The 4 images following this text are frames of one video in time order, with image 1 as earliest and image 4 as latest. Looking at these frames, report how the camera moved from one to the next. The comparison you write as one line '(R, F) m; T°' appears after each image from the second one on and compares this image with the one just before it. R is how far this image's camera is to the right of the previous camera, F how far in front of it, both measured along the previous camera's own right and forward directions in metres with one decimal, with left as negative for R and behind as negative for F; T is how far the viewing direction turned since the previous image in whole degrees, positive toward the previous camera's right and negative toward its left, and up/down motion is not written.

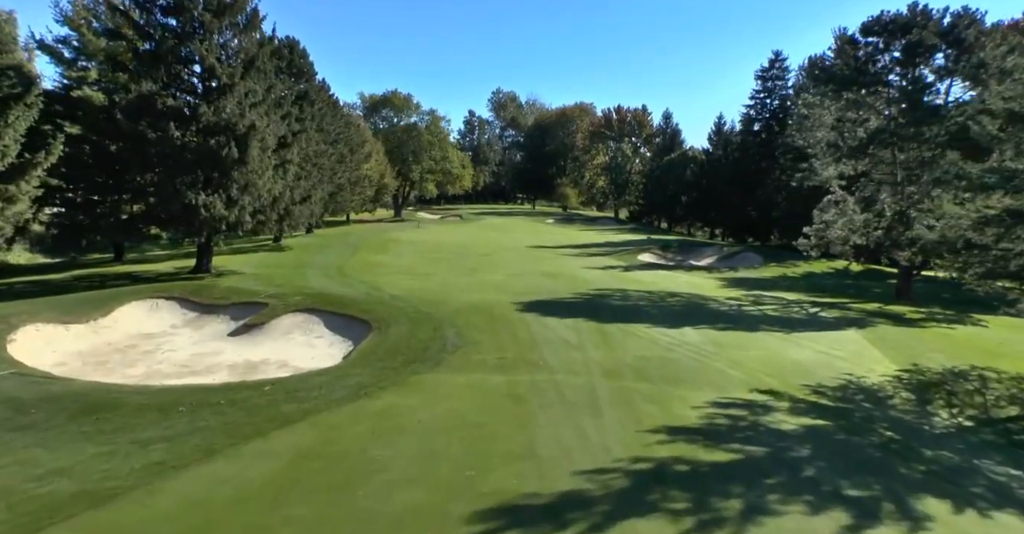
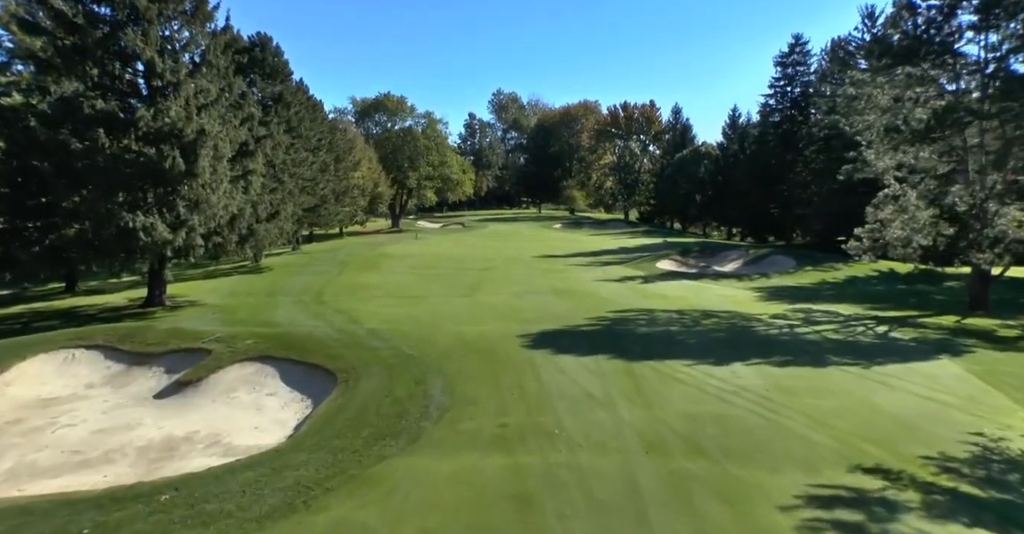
(+0.1, +3.6) m; -1°
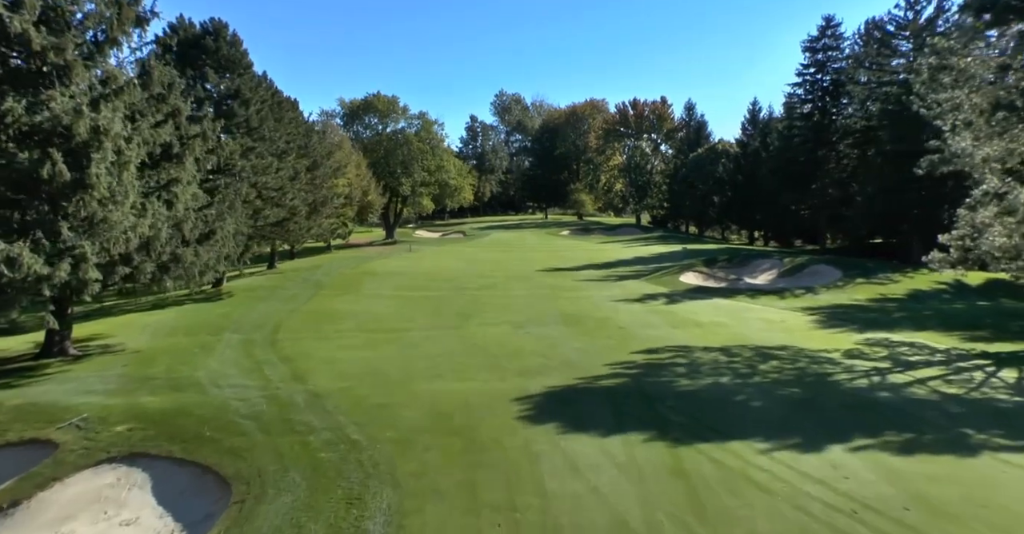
(+0.3, +4.5) m; -1°
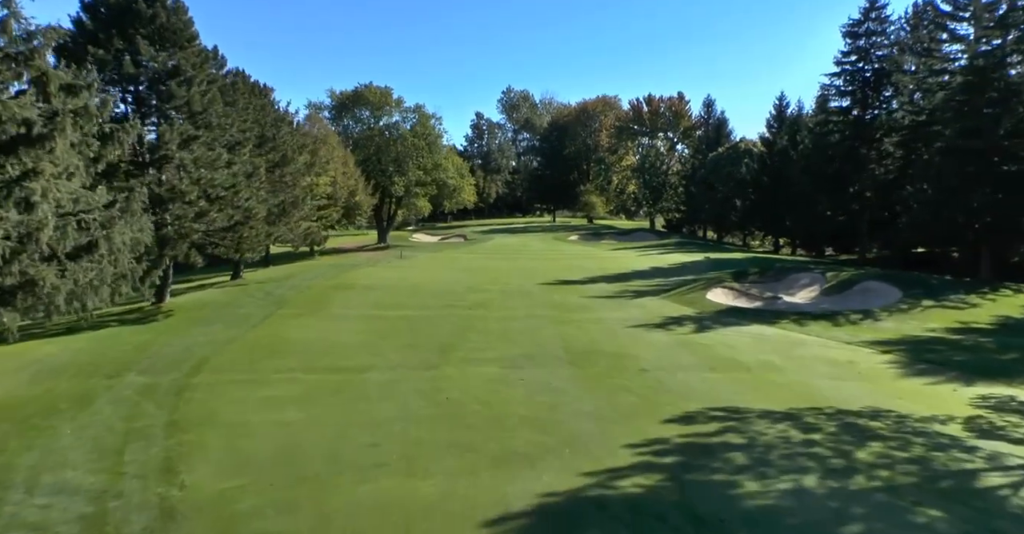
(+0.4, +4.6) m; -1°
